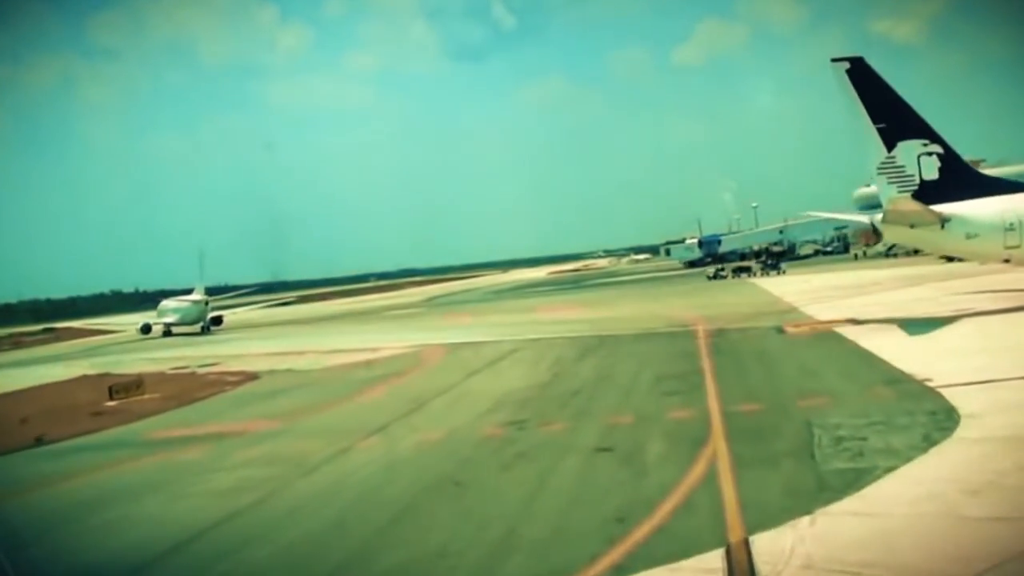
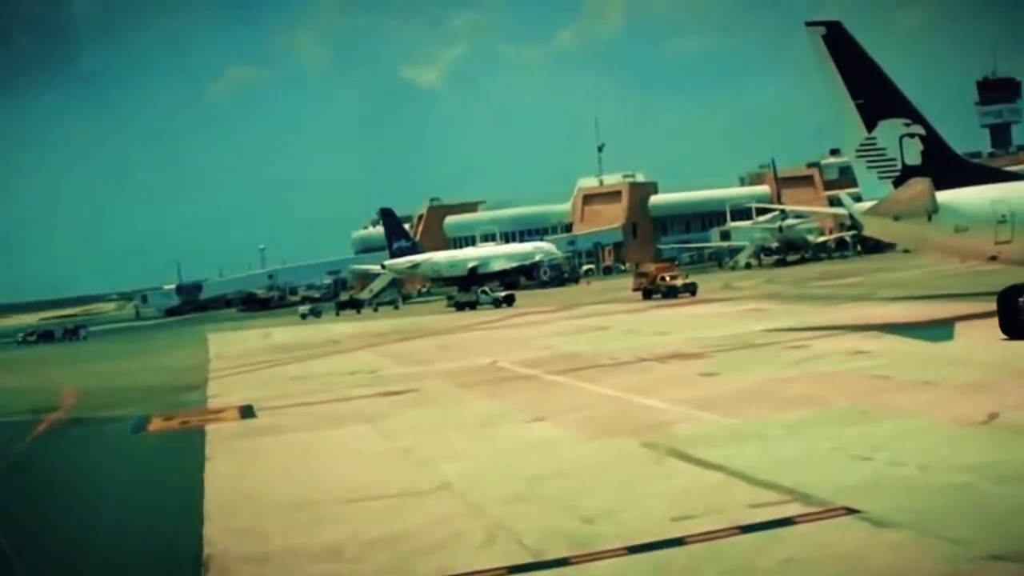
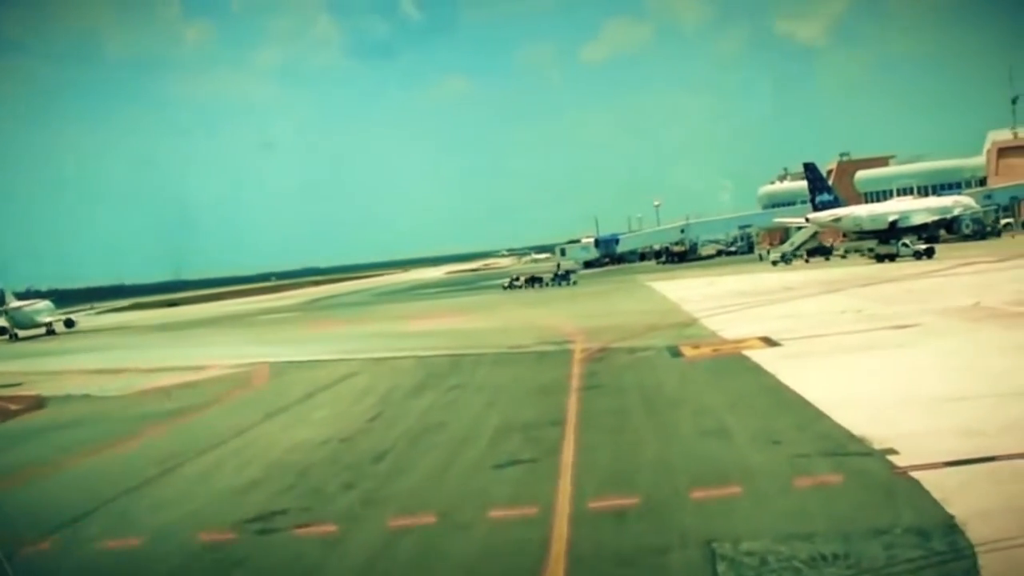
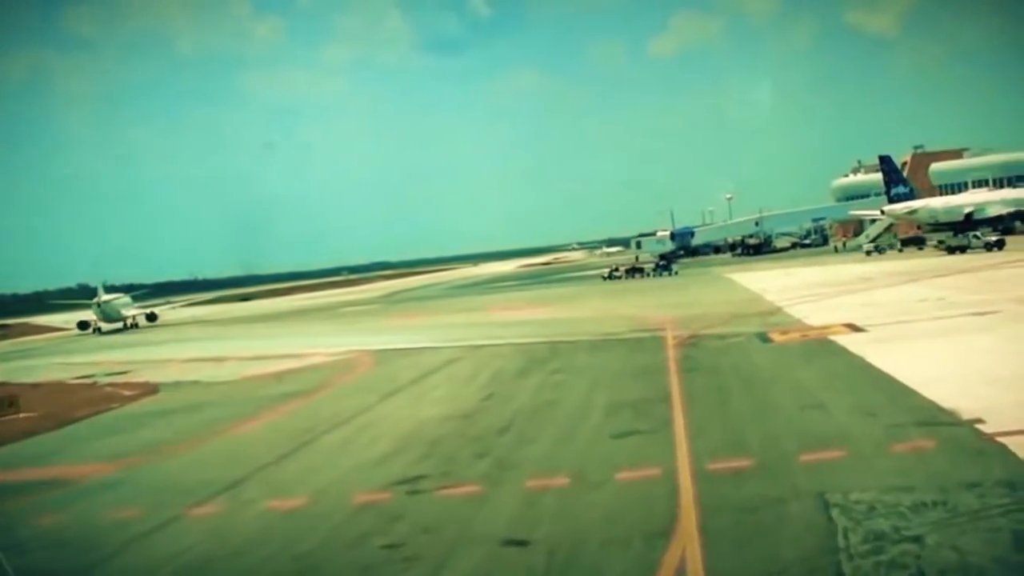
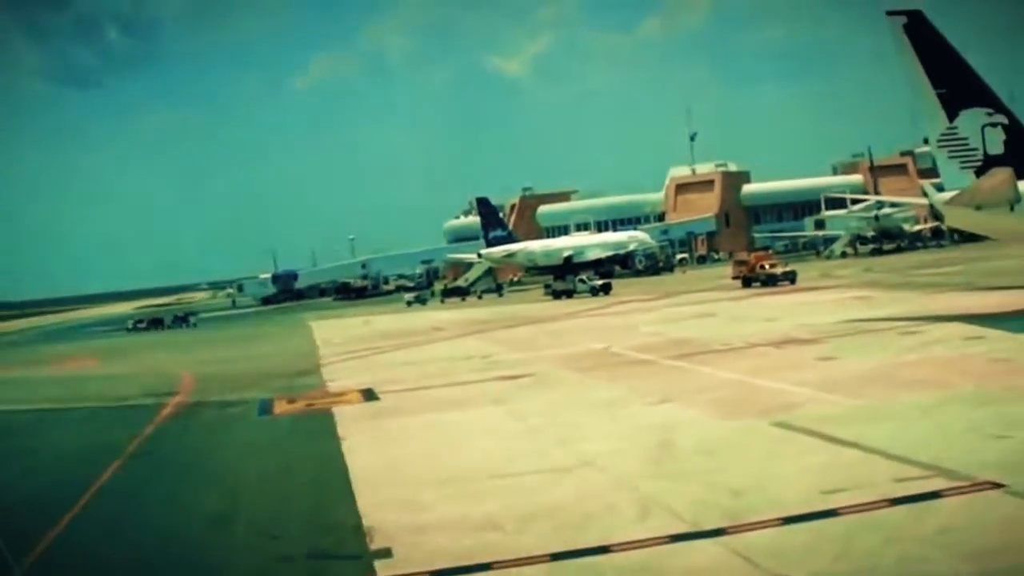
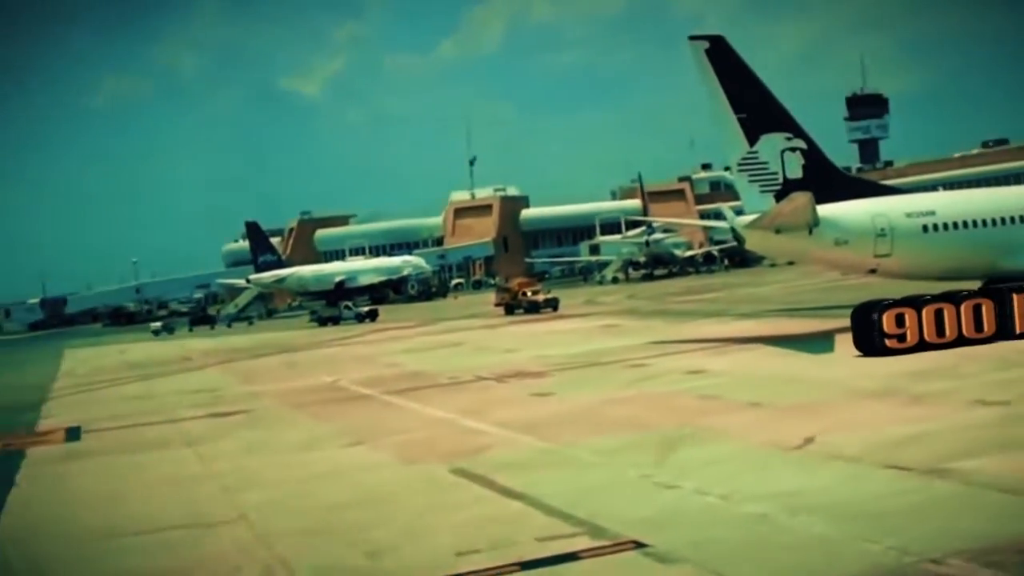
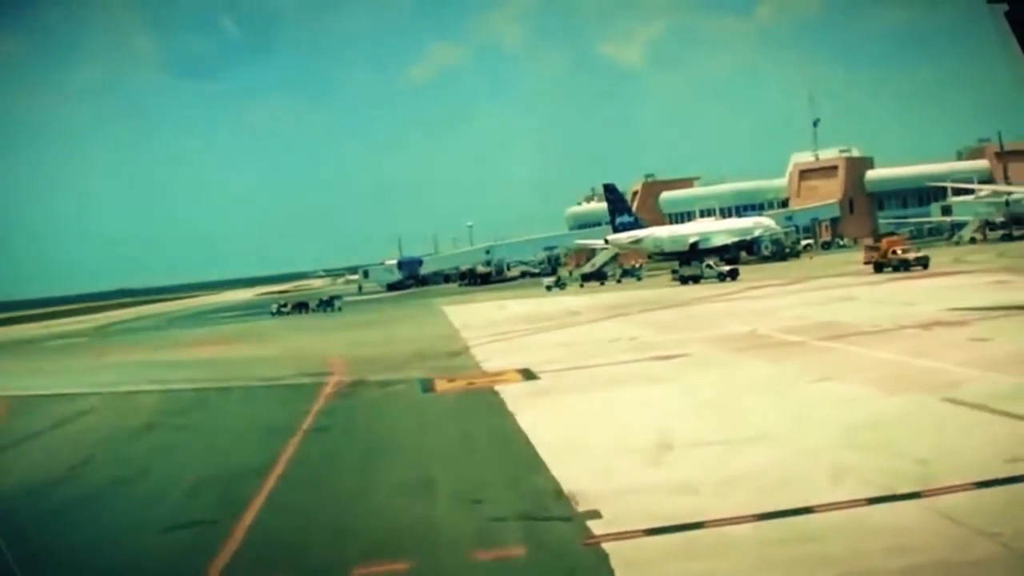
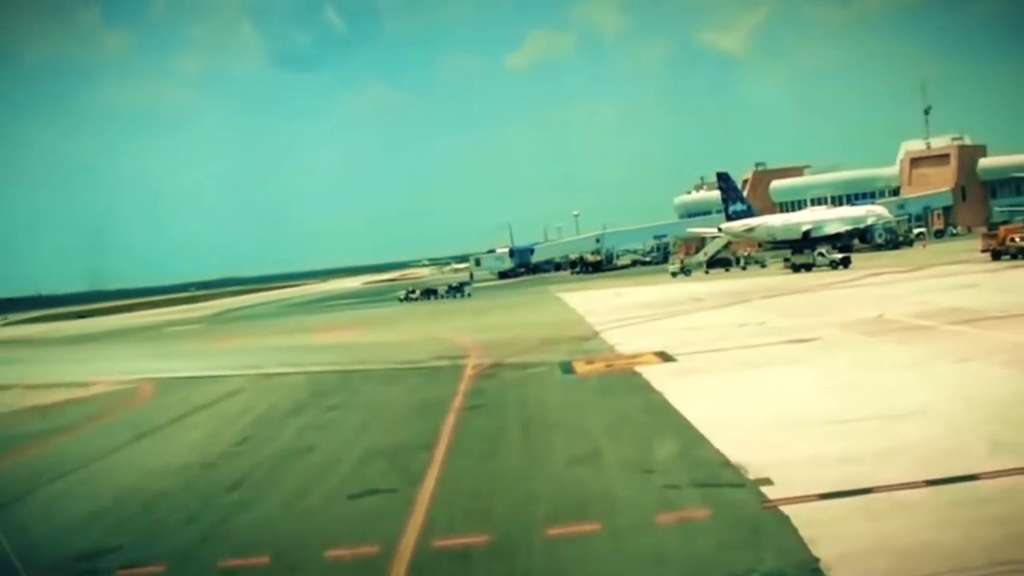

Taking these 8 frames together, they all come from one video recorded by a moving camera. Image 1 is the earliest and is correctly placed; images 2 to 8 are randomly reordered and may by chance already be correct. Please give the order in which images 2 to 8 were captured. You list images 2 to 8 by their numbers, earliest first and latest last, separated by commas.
4, 3, 8, 7, 5, 2, 6
